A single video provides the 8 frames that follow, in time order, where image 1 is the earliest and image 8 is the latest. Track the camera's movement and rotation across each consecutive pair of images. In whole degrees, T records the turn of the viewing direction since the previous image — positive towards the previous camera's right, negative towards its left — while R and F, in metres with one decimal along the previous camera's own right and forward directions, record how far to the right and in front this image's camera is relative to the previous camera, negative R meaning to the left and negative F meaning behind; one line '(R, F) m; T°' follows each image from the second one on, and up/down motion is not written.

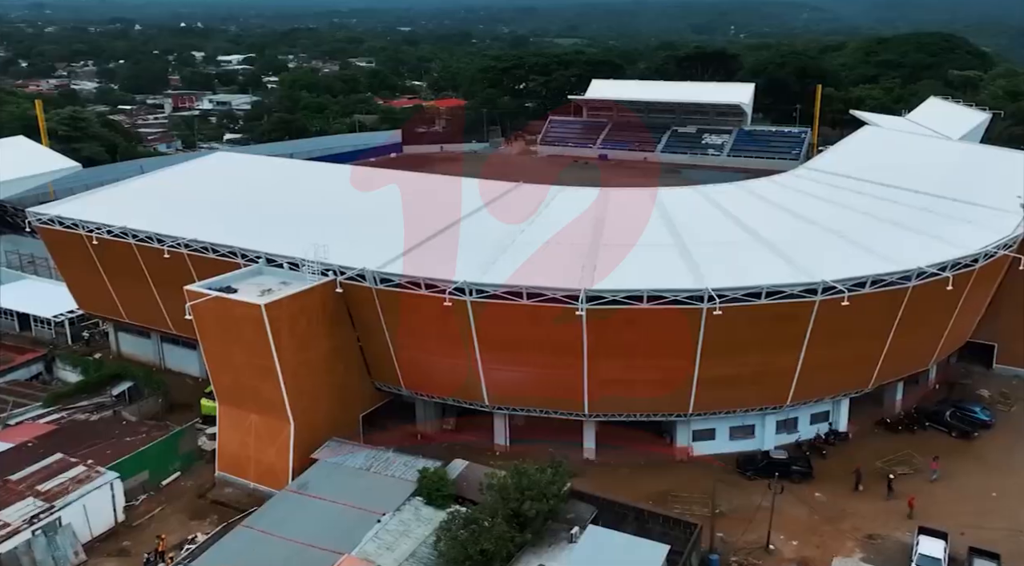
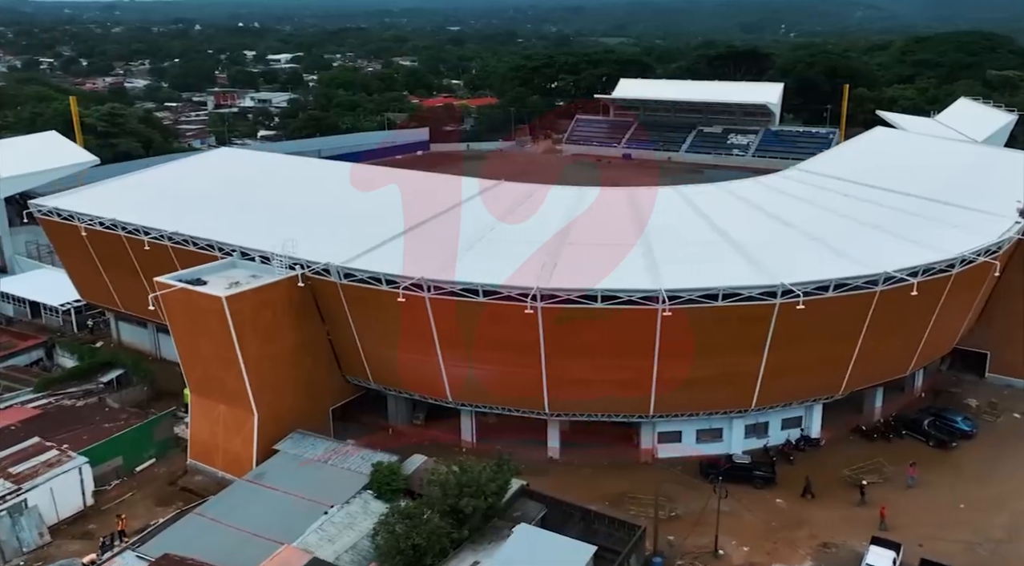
(+2.5, 0.0) m; -3°
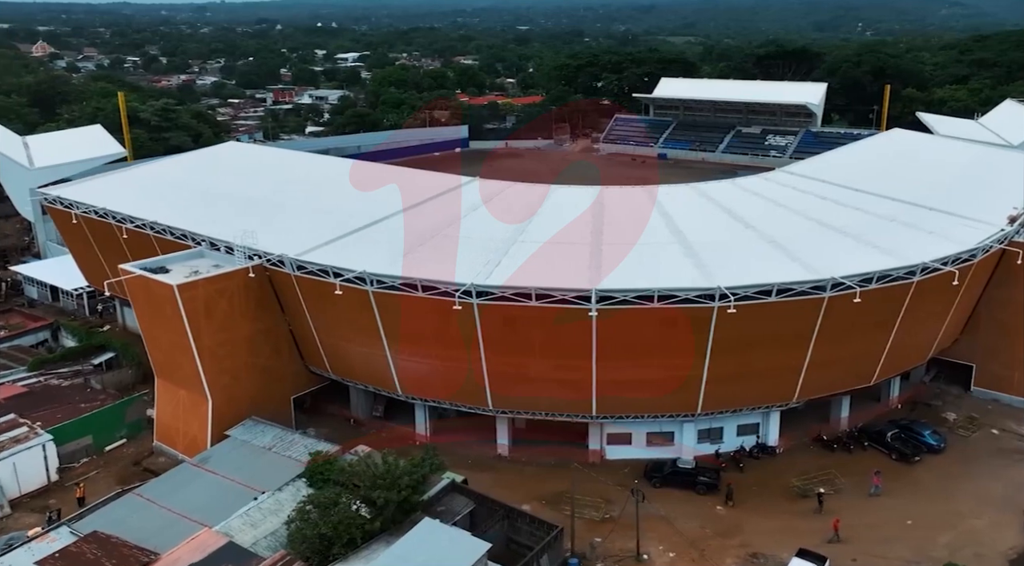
(+3.5, +0.1) m; -5°
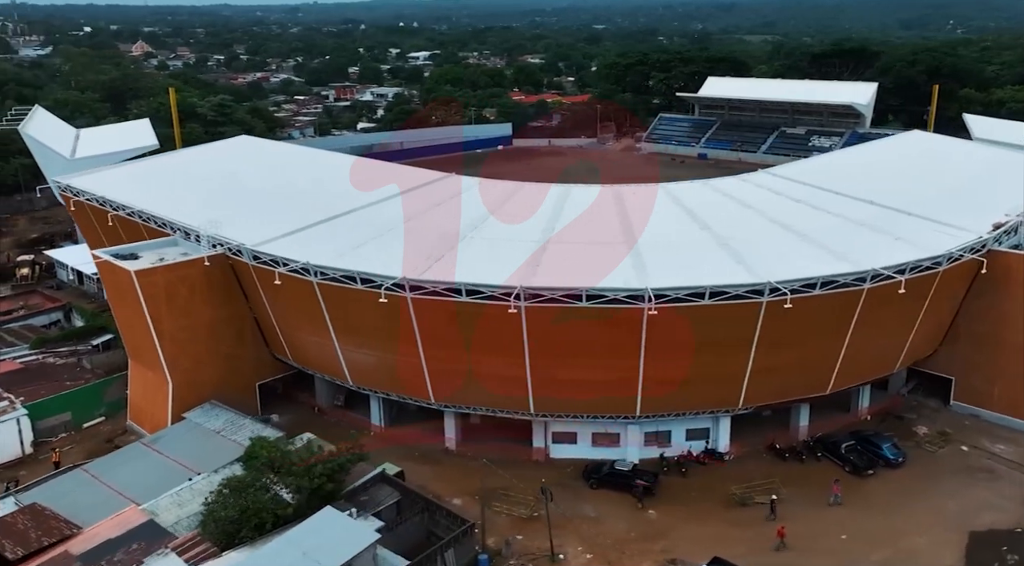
(+3.8, +0.1) m; -5°
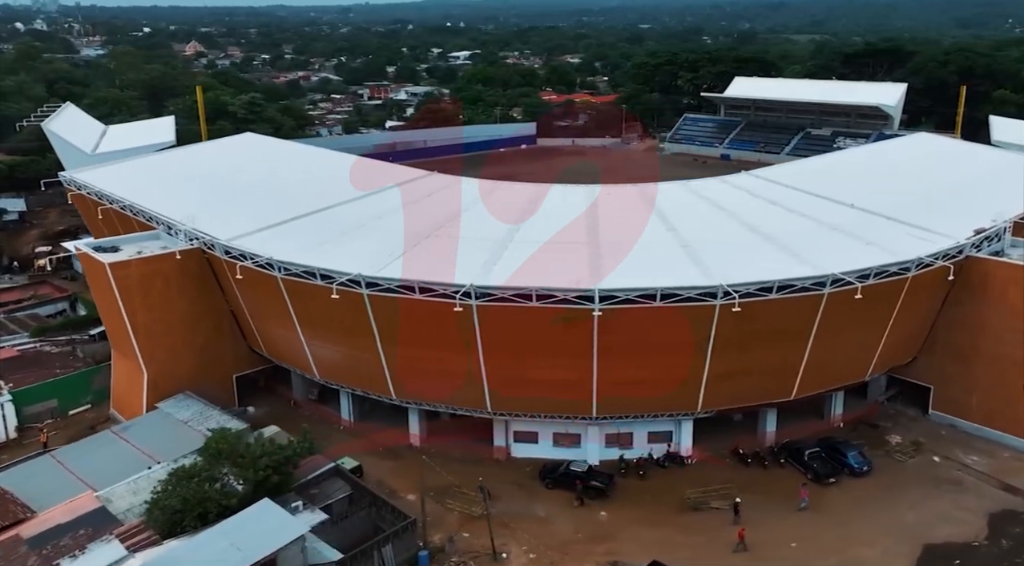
(+2.4, +0.1) m; -3°
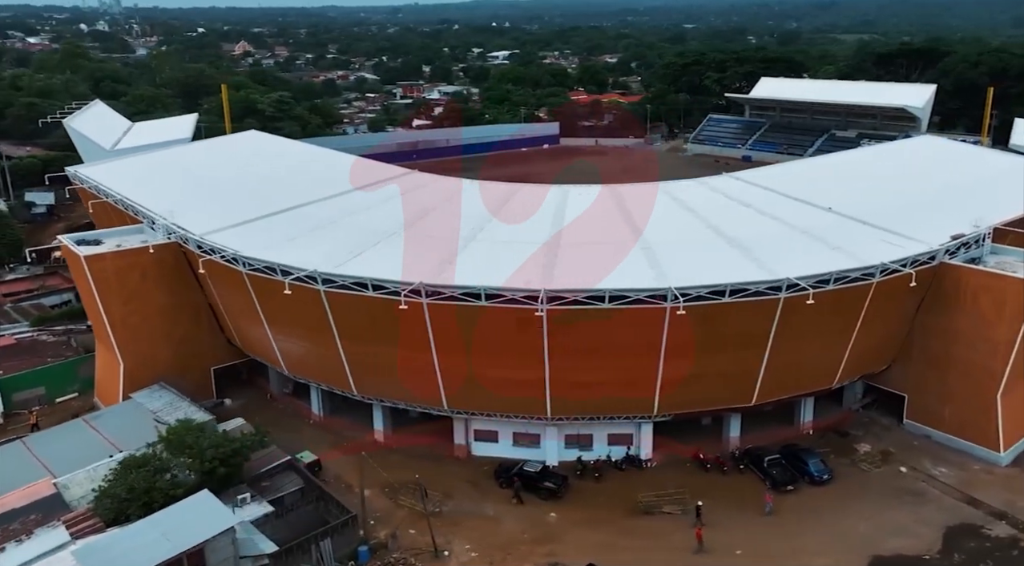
(+2.4, +0.1) m; -3°
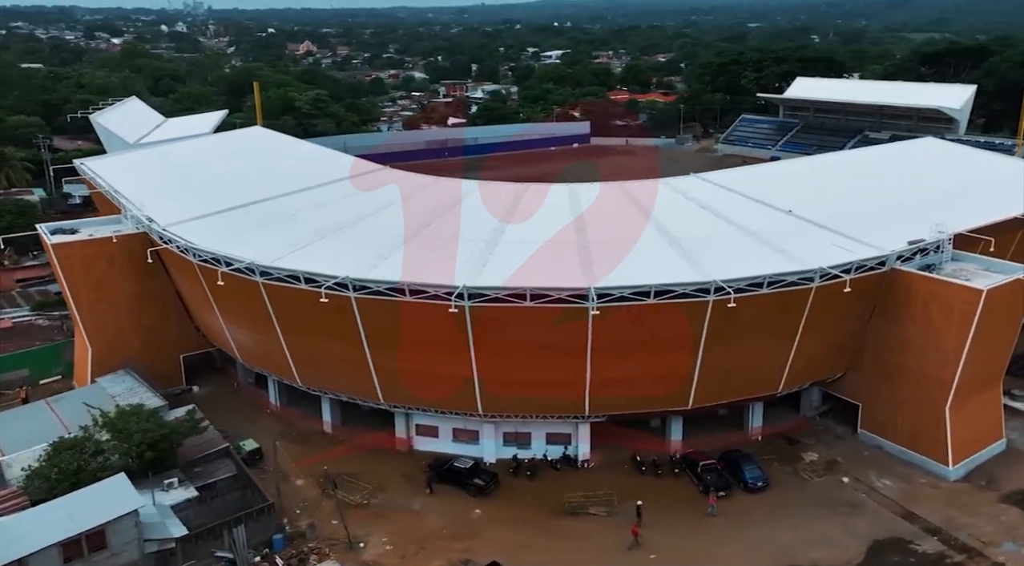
(+3.5, +0.2) m; -4°
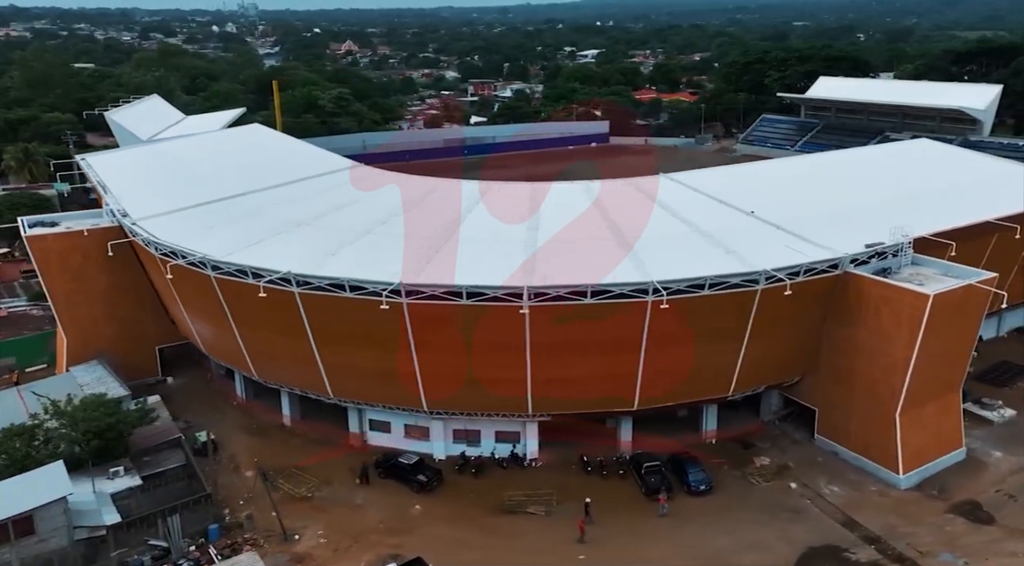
(+2.6, +0.1) m; -3°
